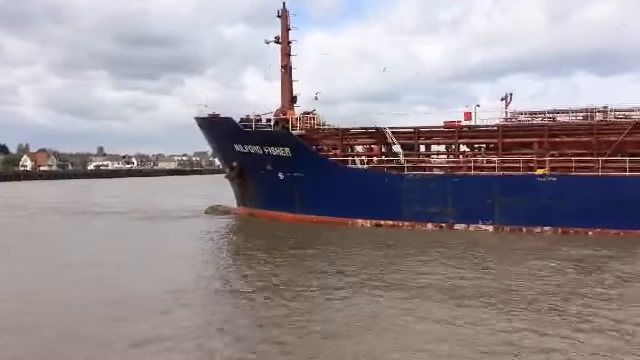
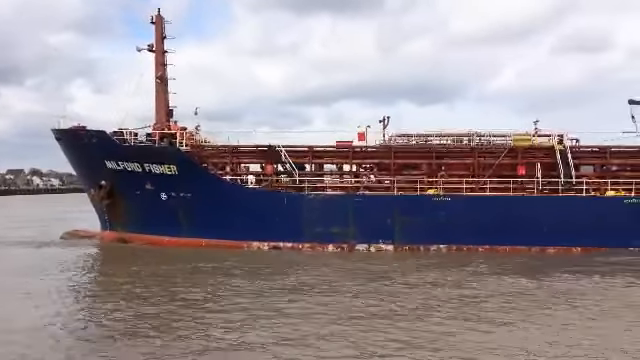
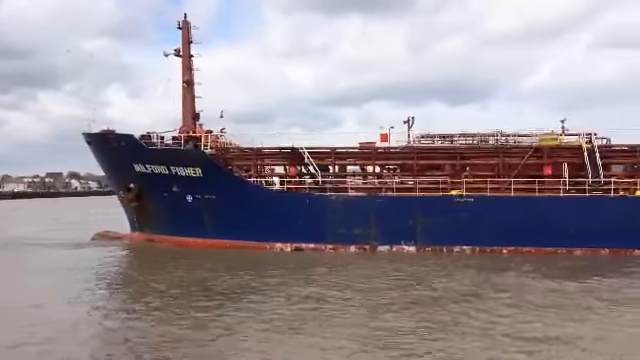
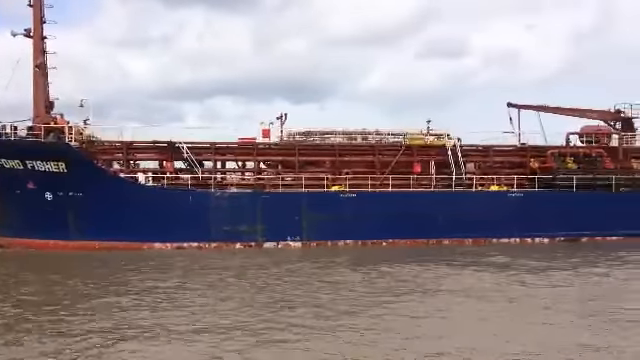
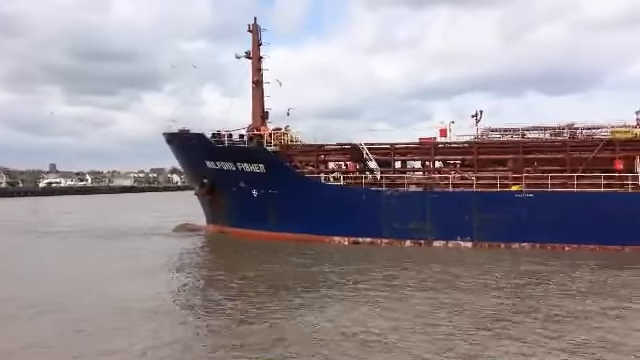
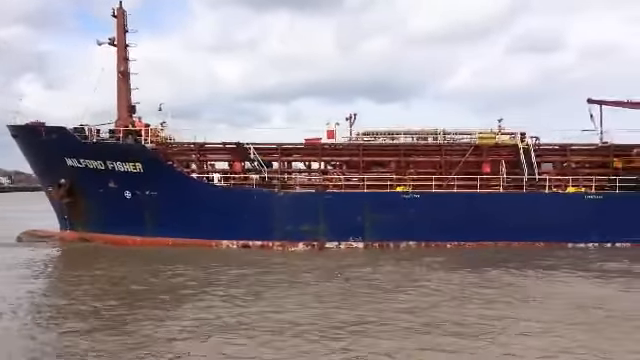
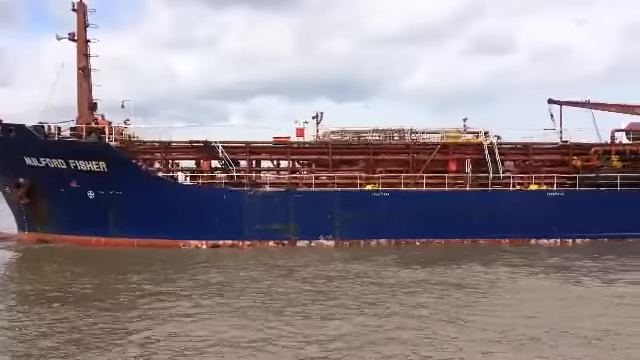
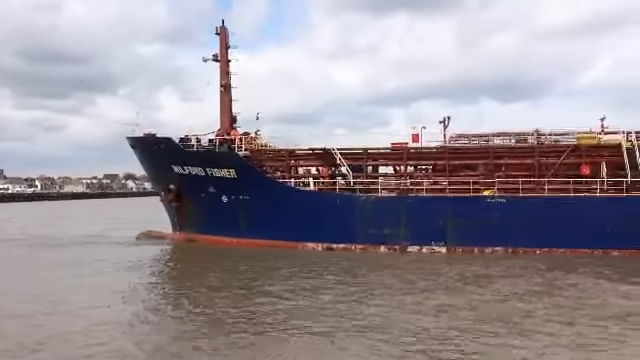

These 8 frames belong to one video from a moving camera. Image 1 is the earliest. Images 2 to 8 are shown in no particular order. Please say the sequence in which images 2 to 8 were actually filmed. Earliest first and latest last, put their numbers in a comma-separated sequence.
5, 8, 3, 2, 6, 7, 4
